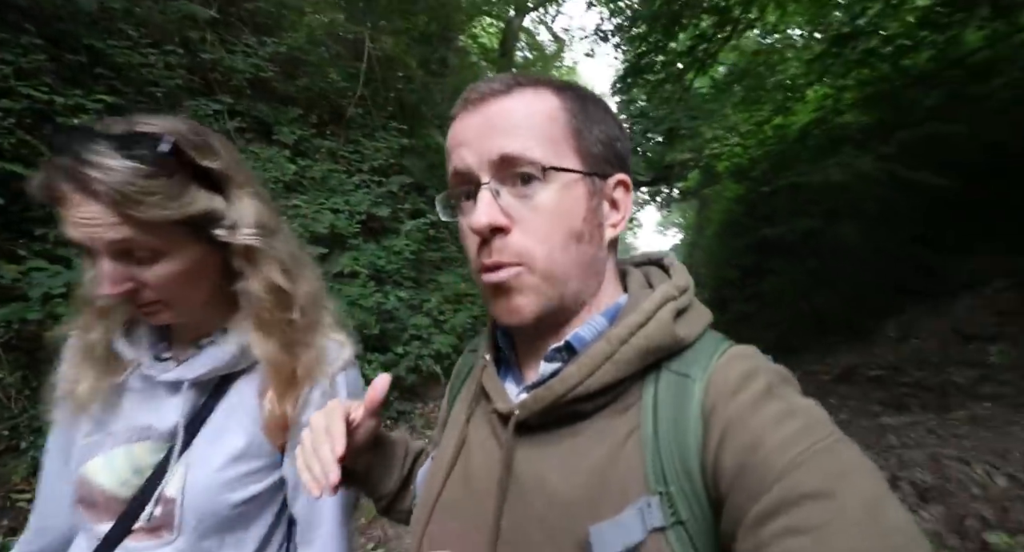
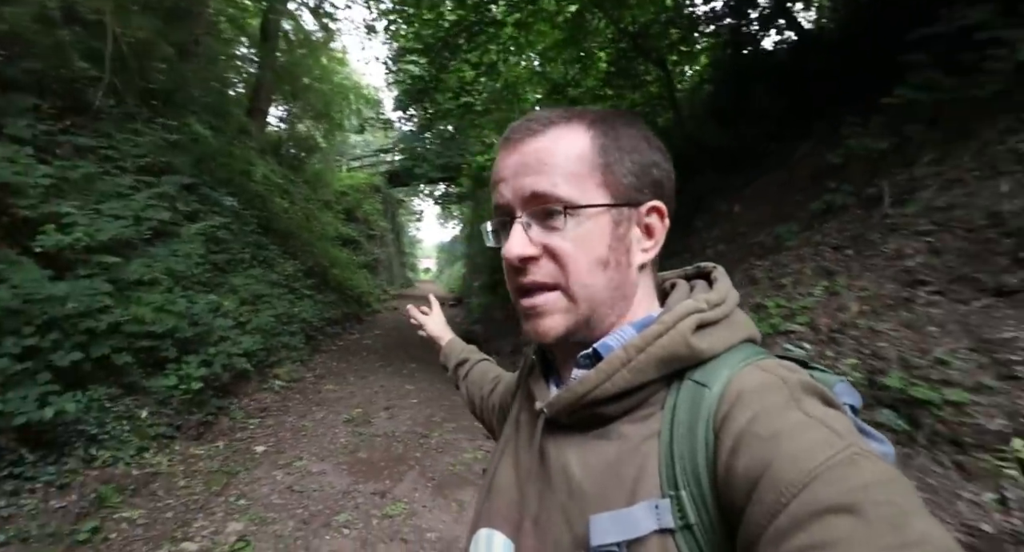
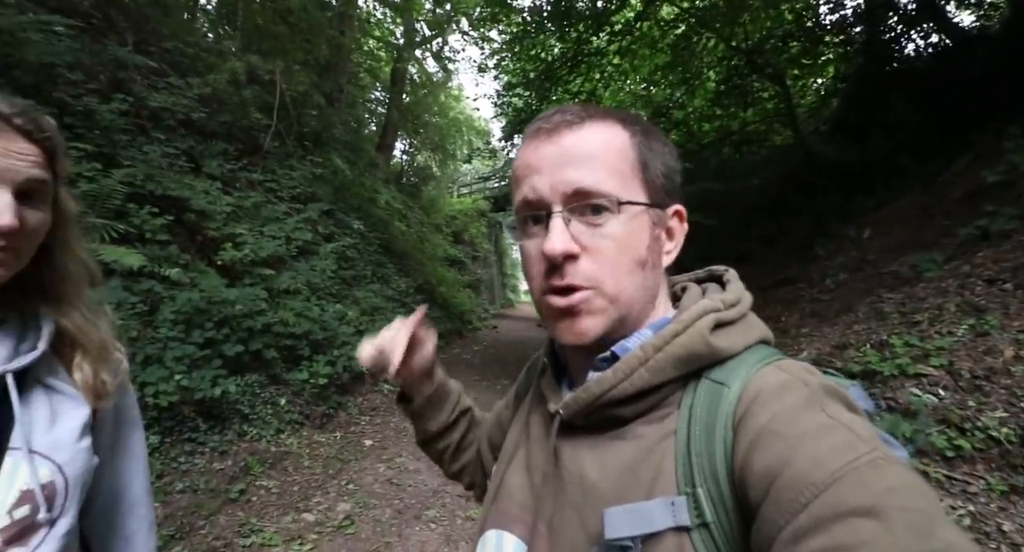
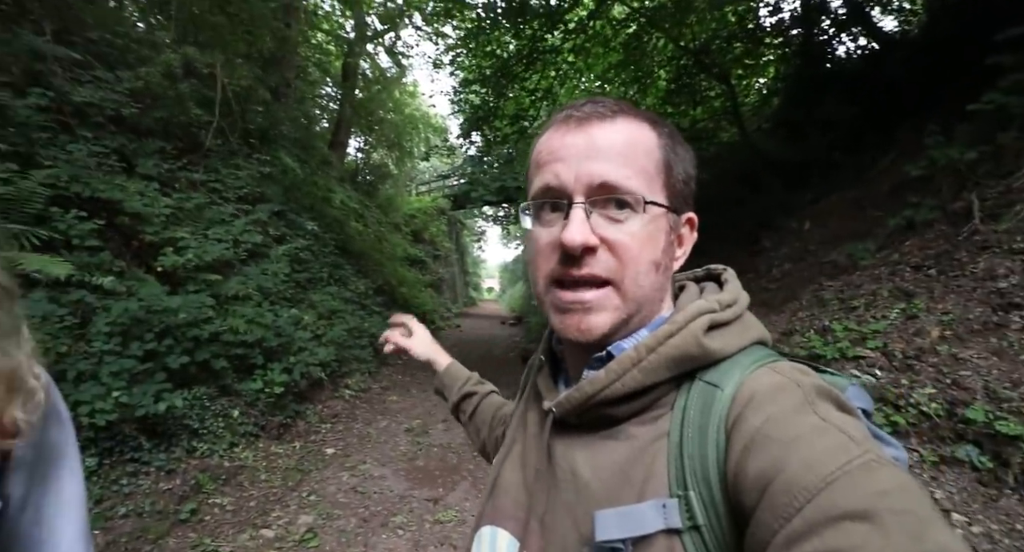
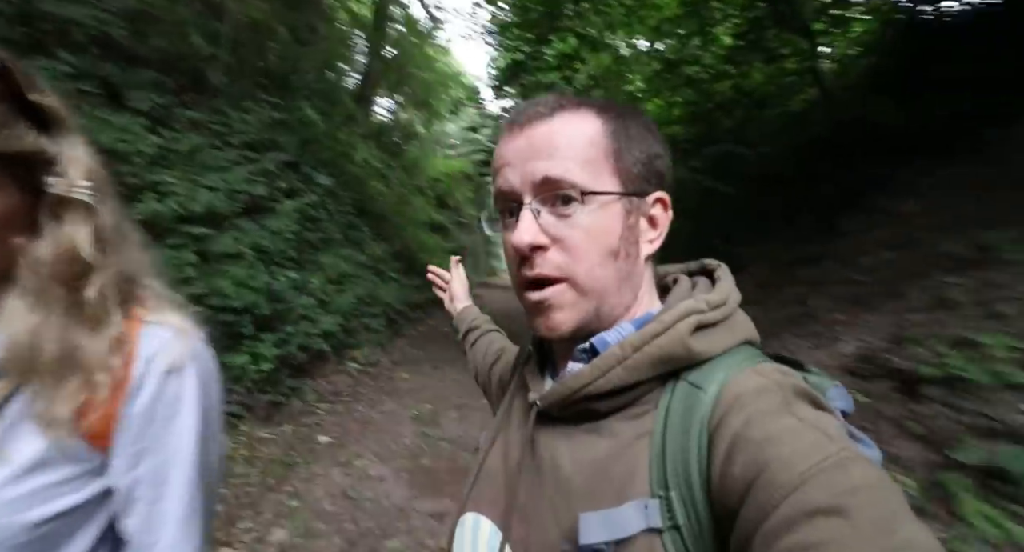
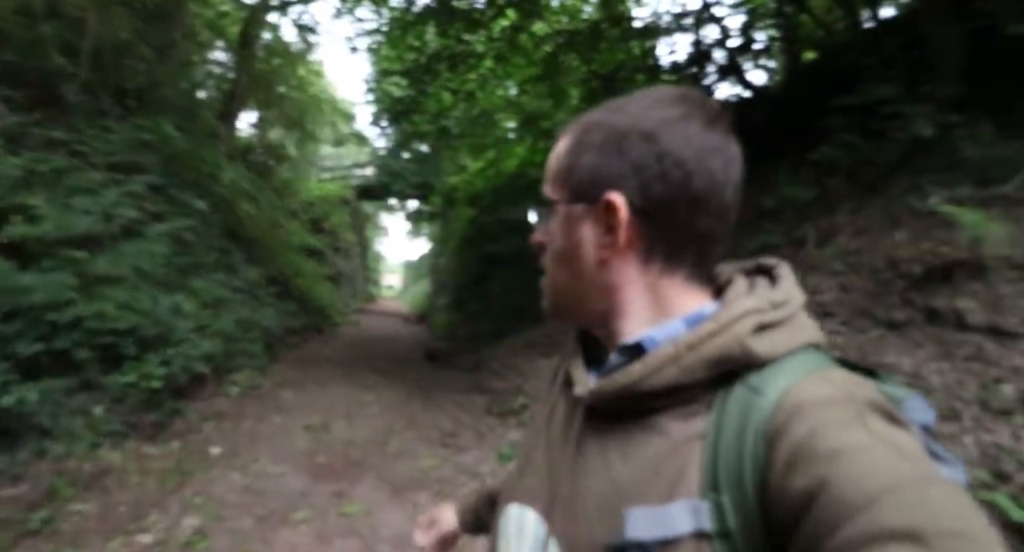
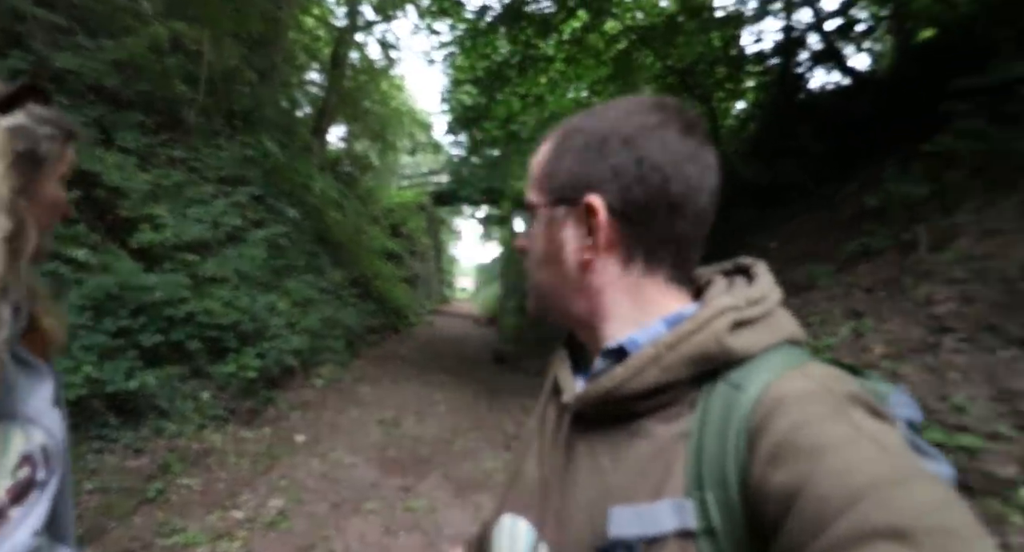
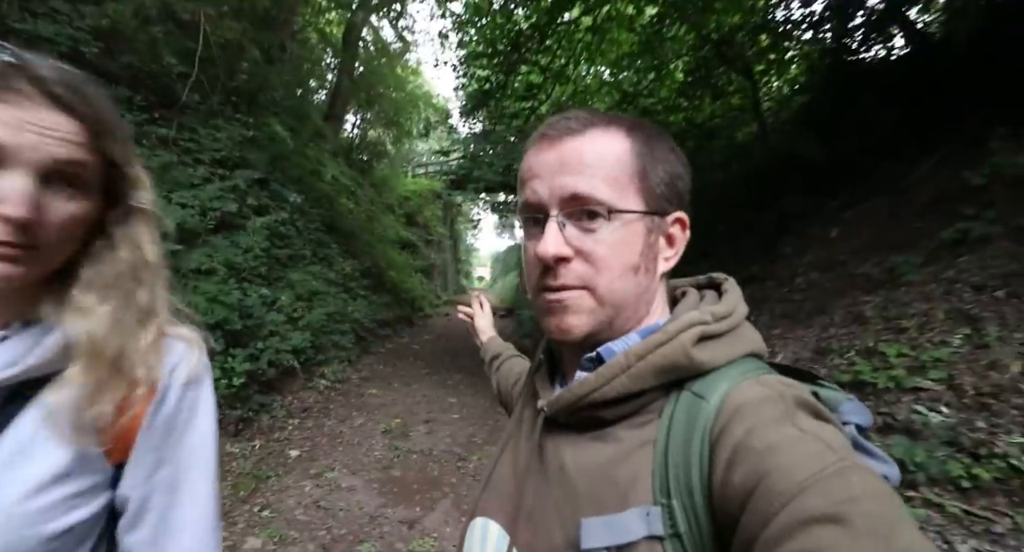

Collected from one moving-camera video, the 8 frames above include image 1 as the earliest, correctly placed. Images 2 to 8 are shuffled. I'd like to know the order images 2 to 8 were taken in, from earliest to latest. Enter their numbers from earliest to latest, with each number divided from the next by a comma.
5, 8, 2, 4, 3, 7, 6
